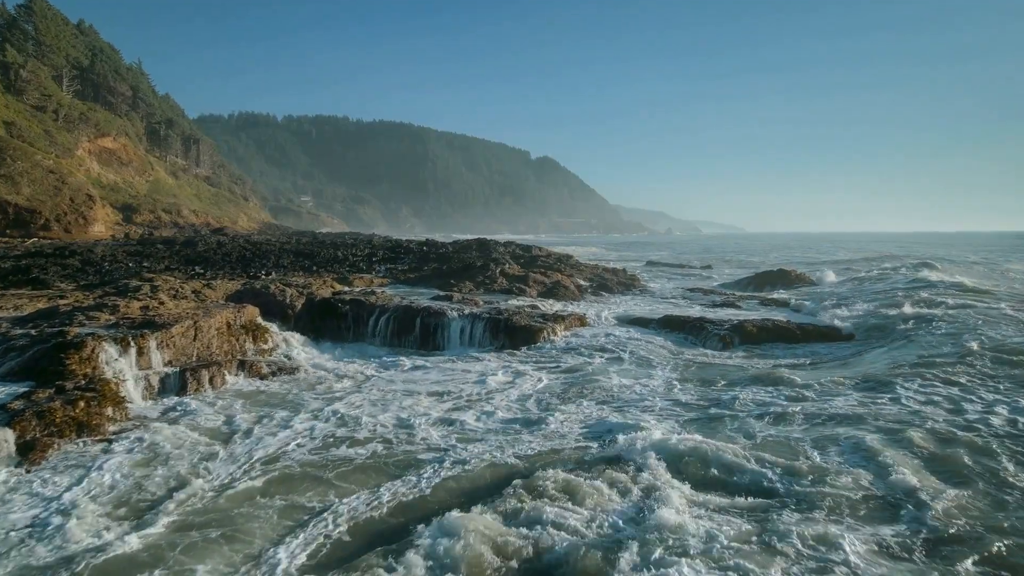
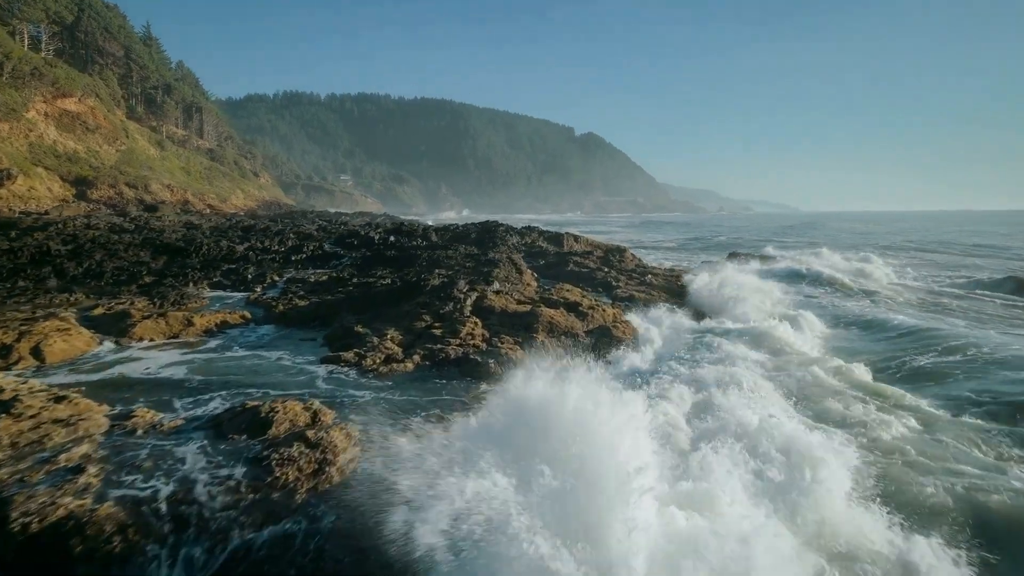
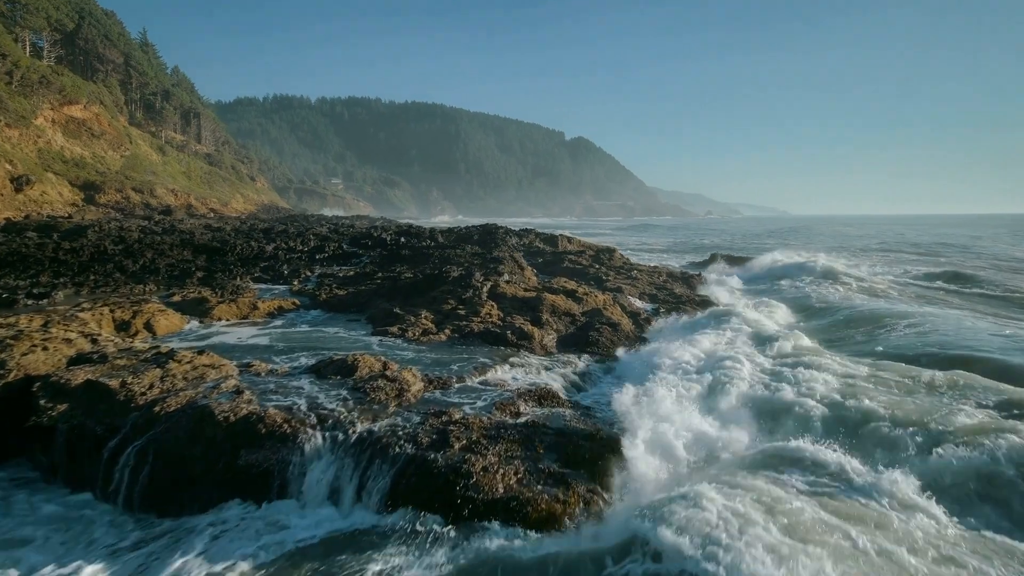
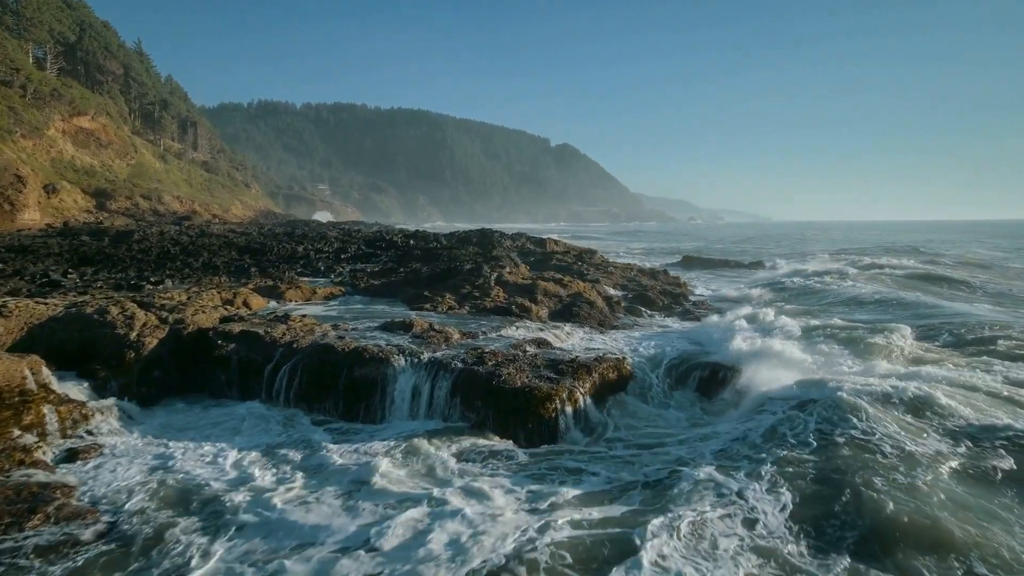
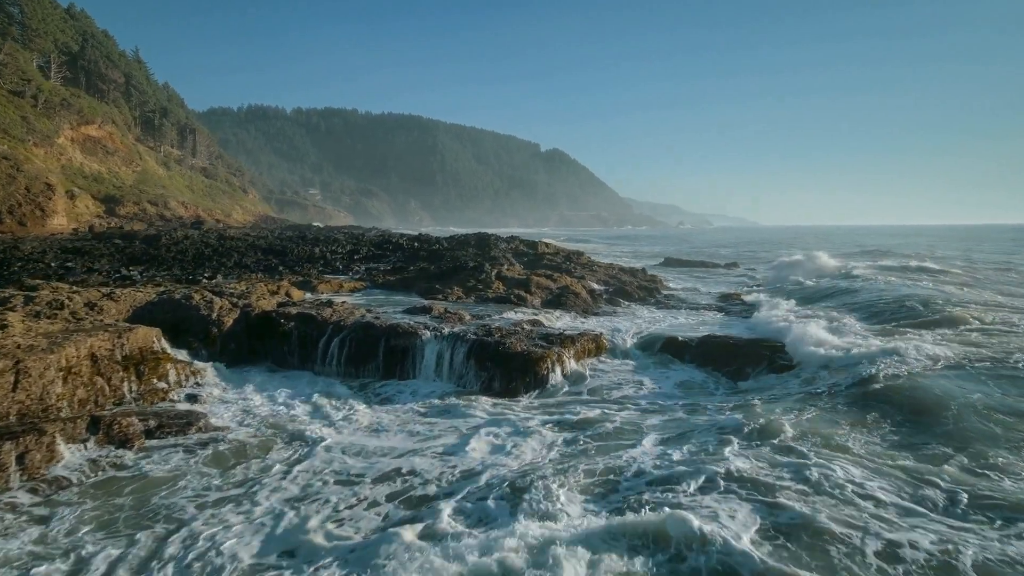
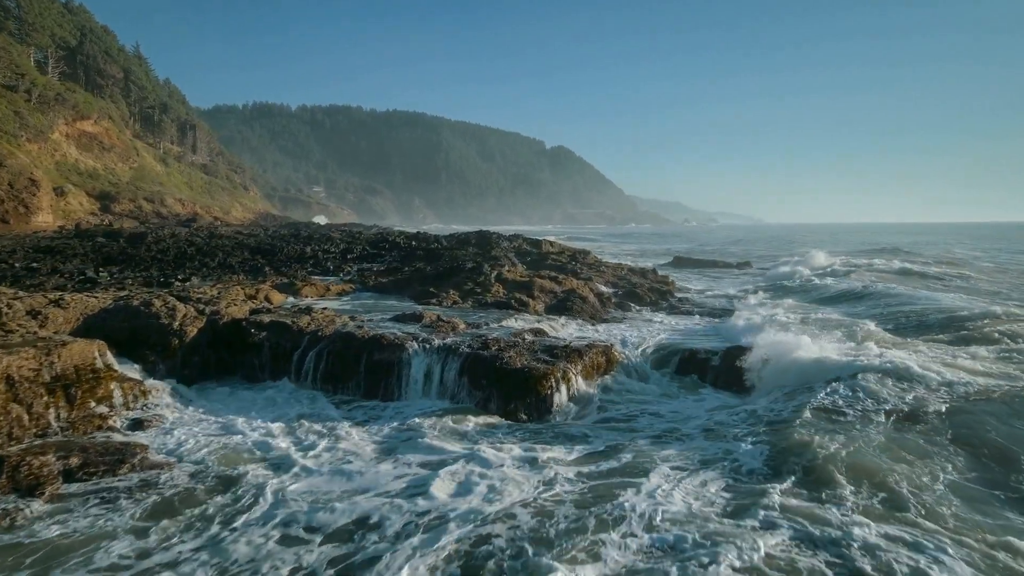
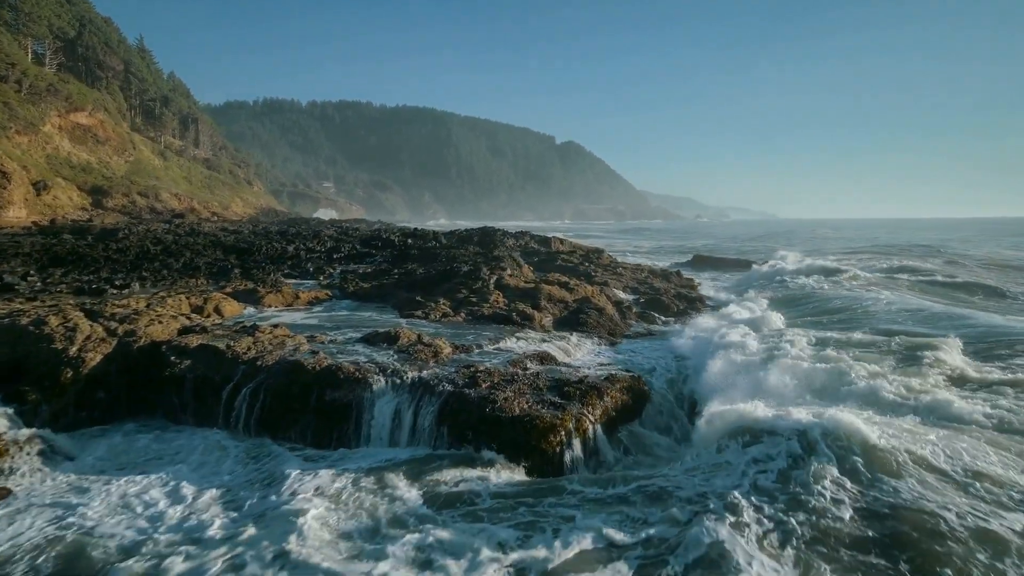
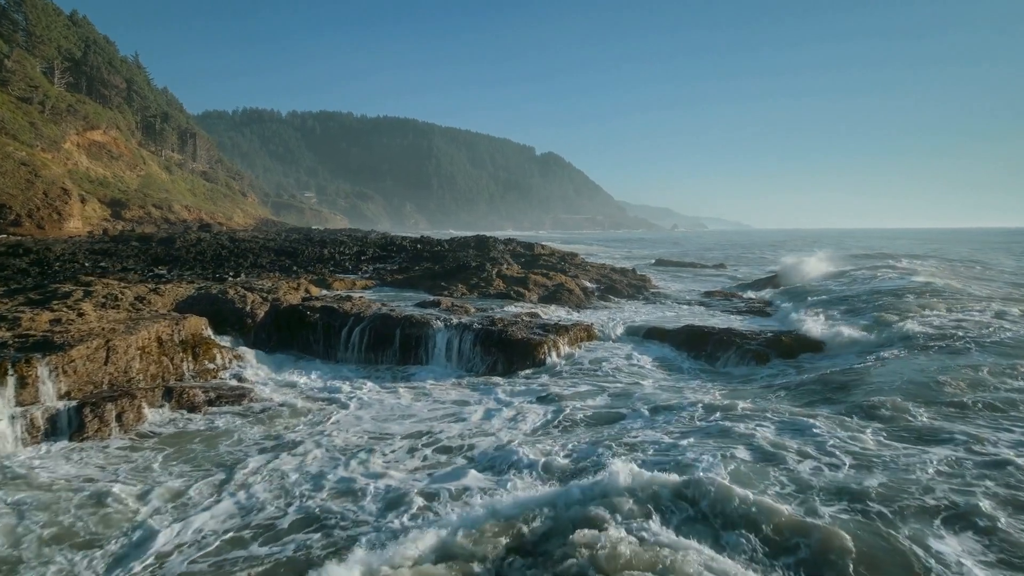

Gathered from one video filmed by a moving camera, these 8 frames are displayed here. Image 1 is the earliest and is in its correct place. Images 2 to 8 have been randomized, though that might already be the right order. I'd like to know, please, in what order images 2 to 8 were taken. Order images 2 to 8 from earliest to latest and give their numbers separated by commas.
8, 5, 6, 4, 7, 3, 2
